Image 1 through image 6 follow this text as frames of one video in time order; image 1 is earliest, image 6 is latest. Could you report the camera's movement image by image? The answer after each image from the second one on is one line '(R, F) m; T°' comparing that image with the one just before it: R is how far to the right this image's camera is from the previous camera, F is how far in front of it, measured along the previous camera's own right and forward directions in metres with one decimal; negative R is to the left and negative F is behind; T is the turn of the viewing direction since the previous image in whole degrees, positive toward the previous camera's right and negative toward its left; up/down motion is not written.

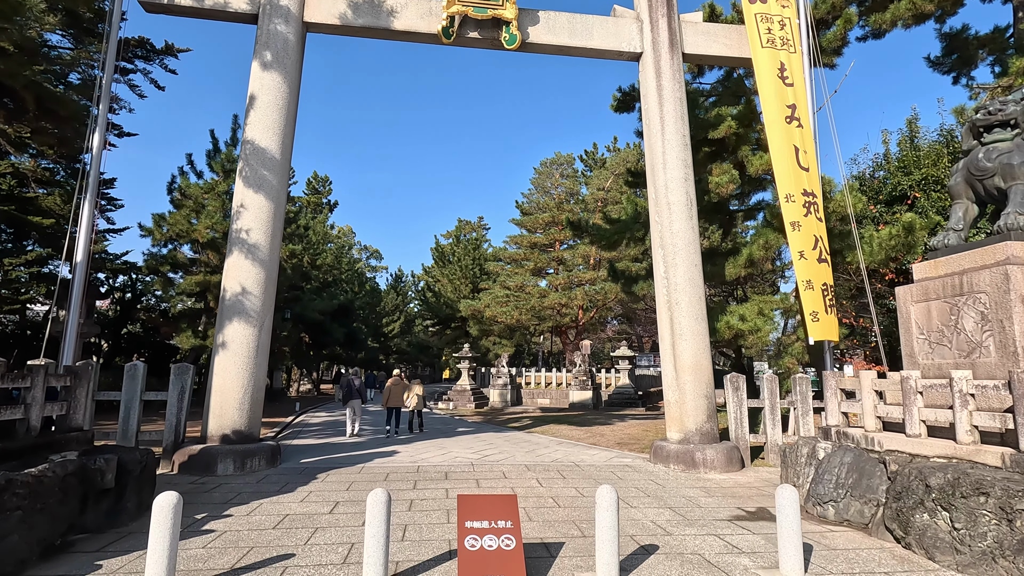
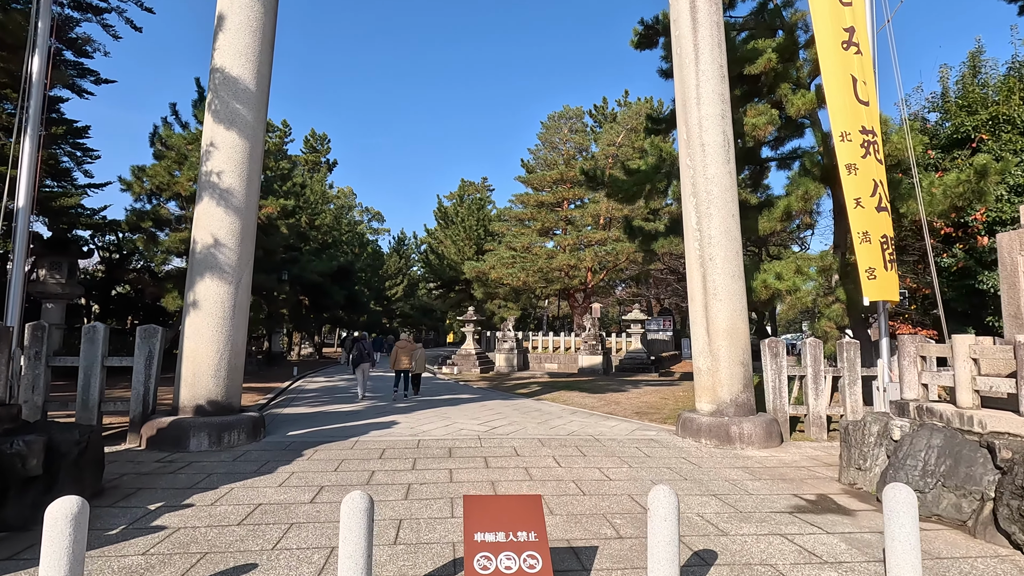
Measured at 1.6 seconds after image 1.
(-0.1, +0.9) m; 0°
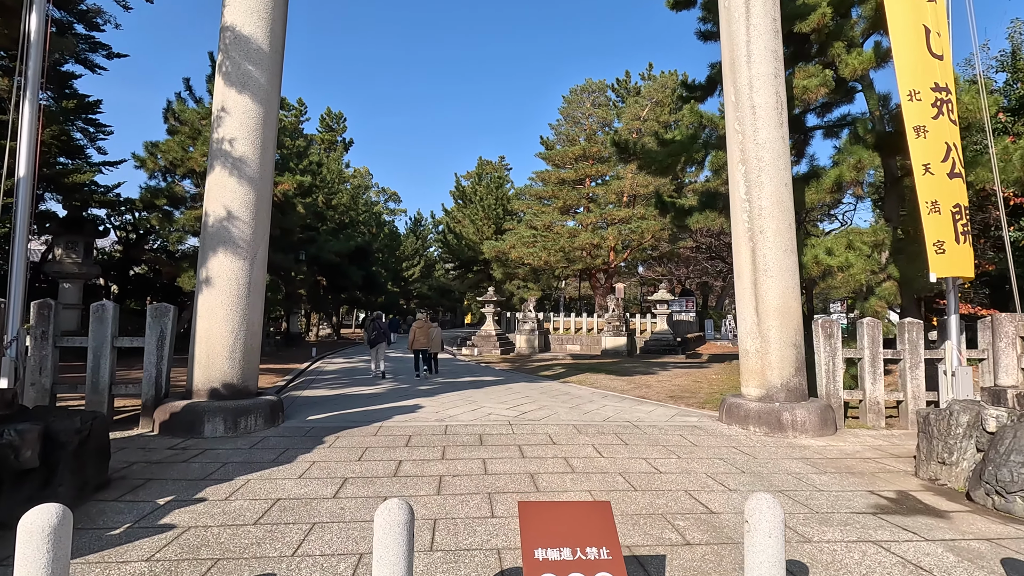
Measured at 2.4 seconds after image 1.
(-0.2, +0.5) m; -2°
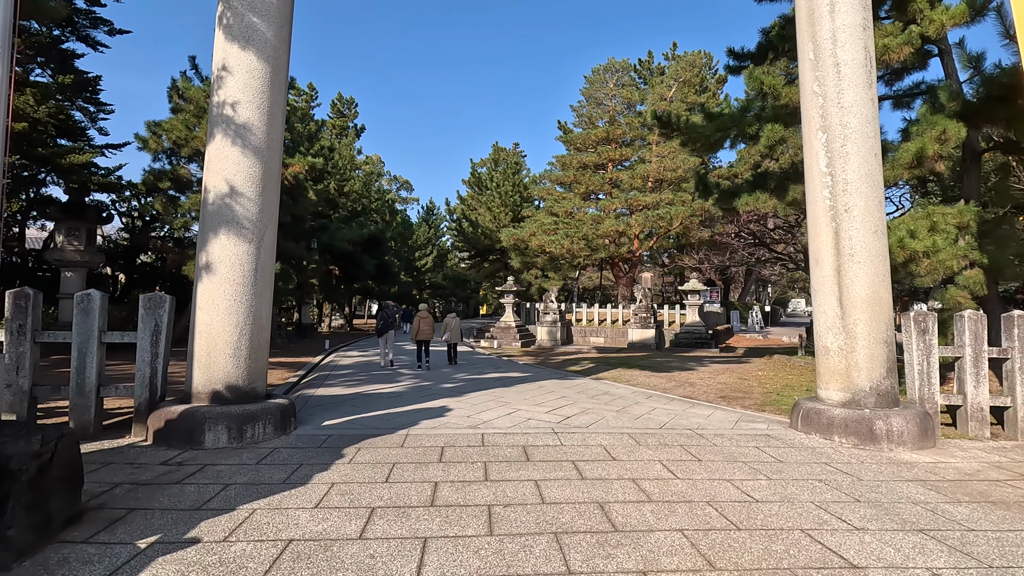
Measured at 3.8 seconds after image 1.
(-0.3, +0.8) m; -1°
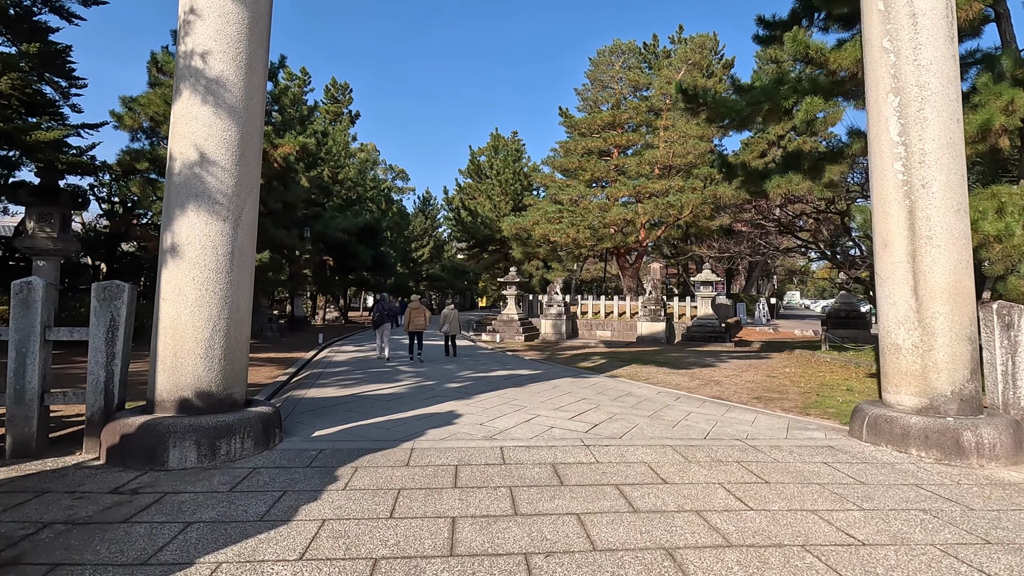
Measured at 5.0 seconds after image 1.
(-0.2, +0.8) m; +1°
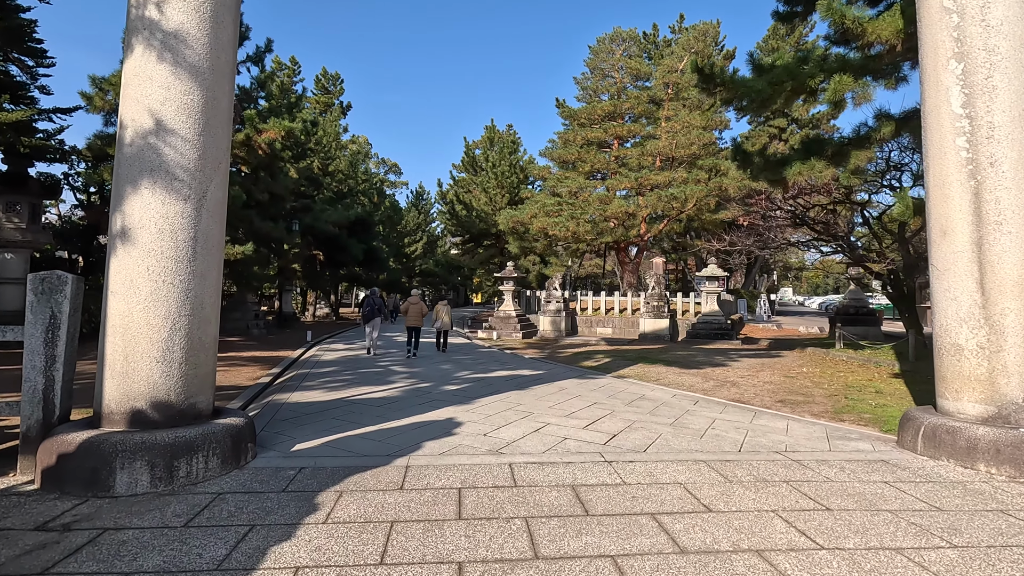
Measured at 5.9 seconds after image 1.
(-0.1, +0.6) m; +1°
